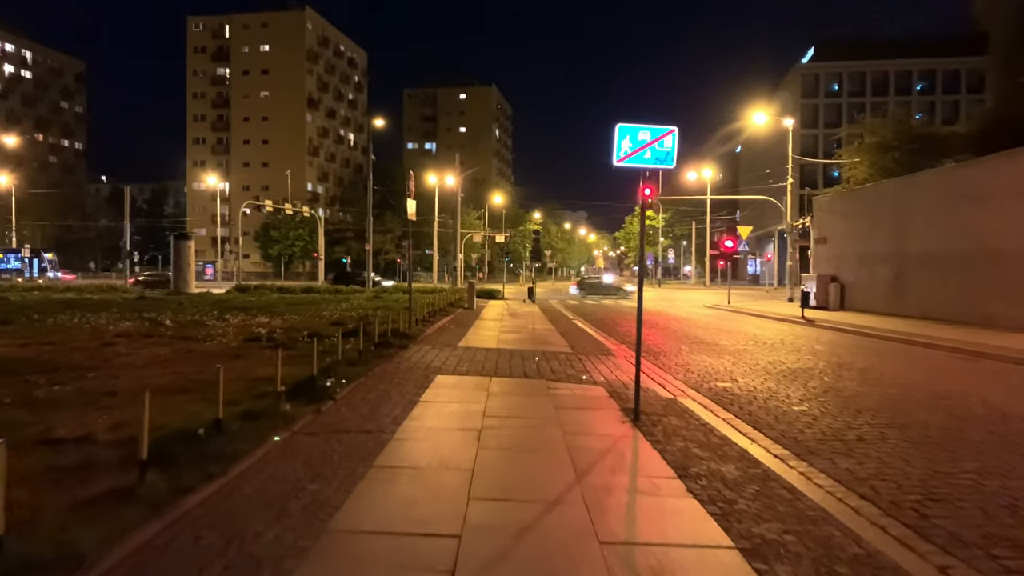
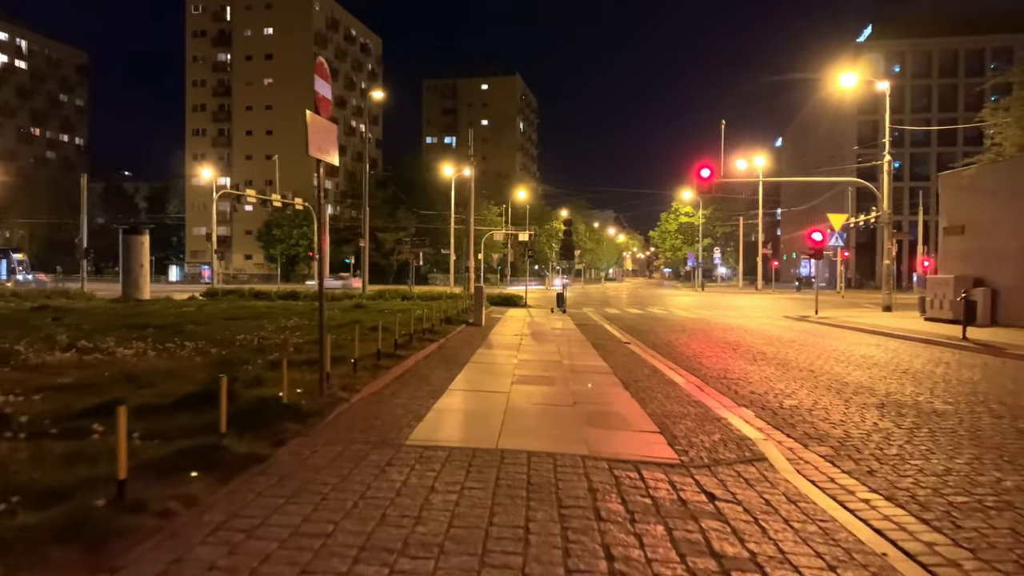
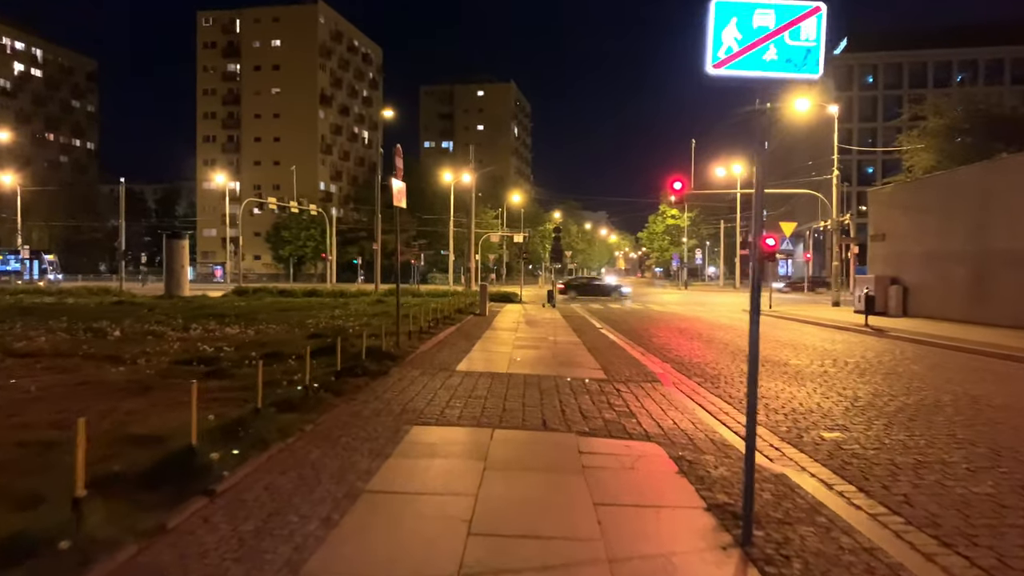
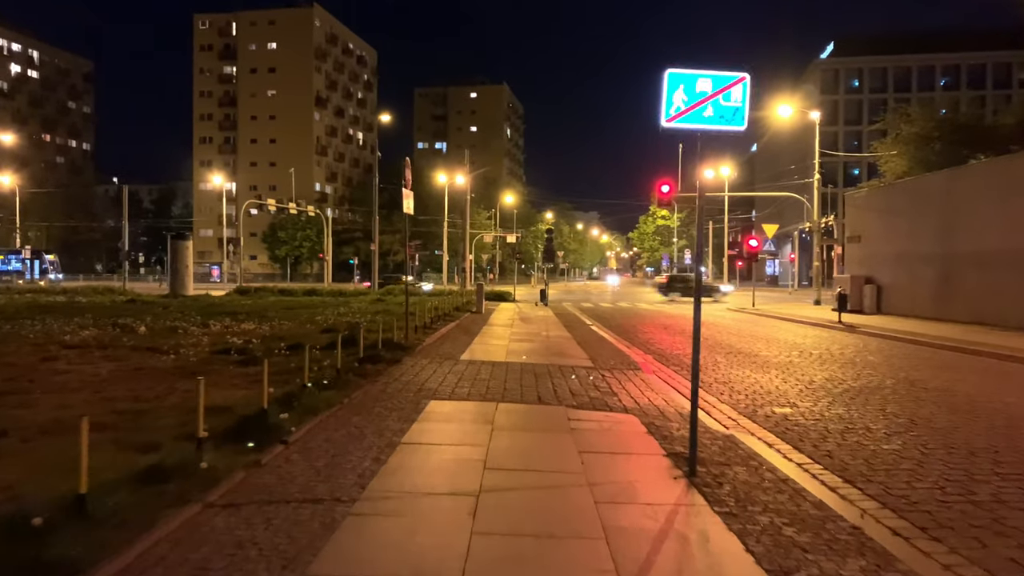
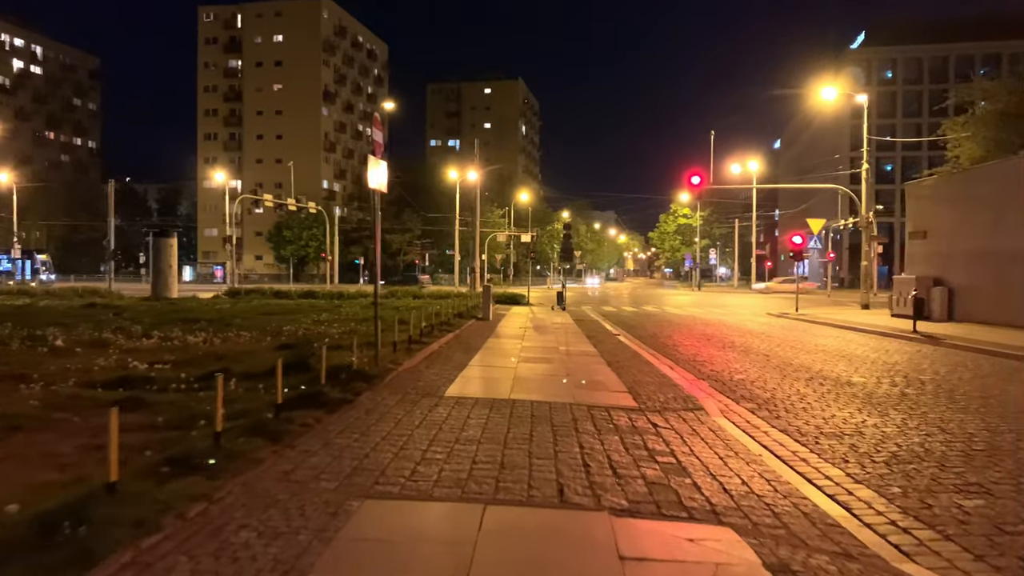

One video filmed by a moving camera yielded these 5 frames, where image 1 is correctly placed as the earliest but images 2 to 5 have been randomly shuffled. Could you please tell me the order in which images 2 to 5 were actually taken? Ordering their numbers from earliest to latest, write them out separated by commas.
4, 3, 5, 2
